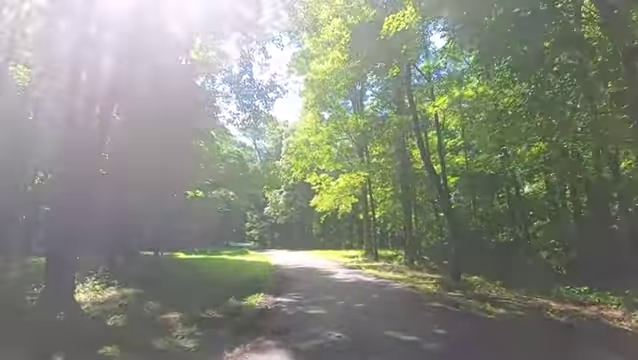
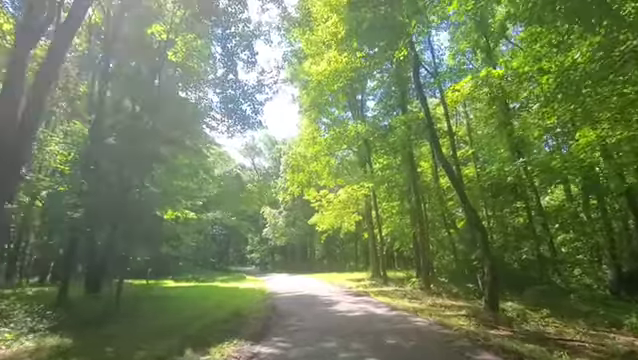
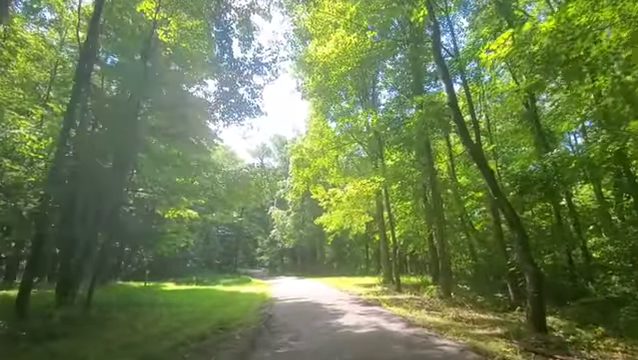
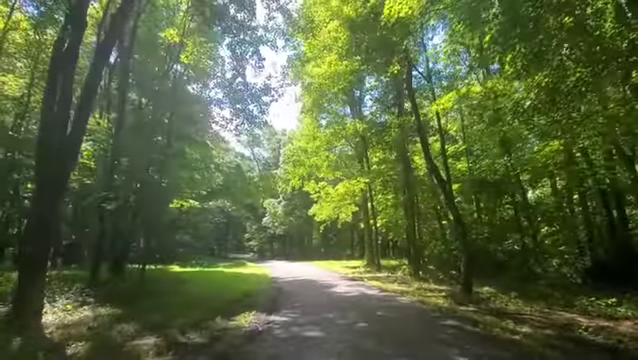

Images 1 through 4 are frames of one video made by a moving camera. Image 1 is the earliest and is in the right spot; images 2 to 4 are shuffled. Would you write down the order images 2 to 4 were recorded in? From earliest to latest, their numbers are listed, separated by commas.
4, 2, 3
